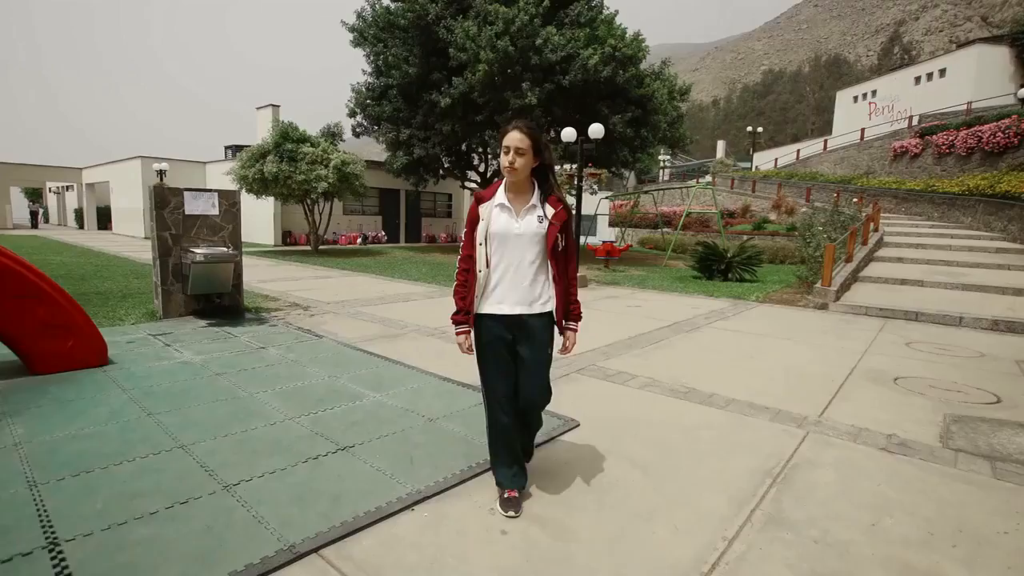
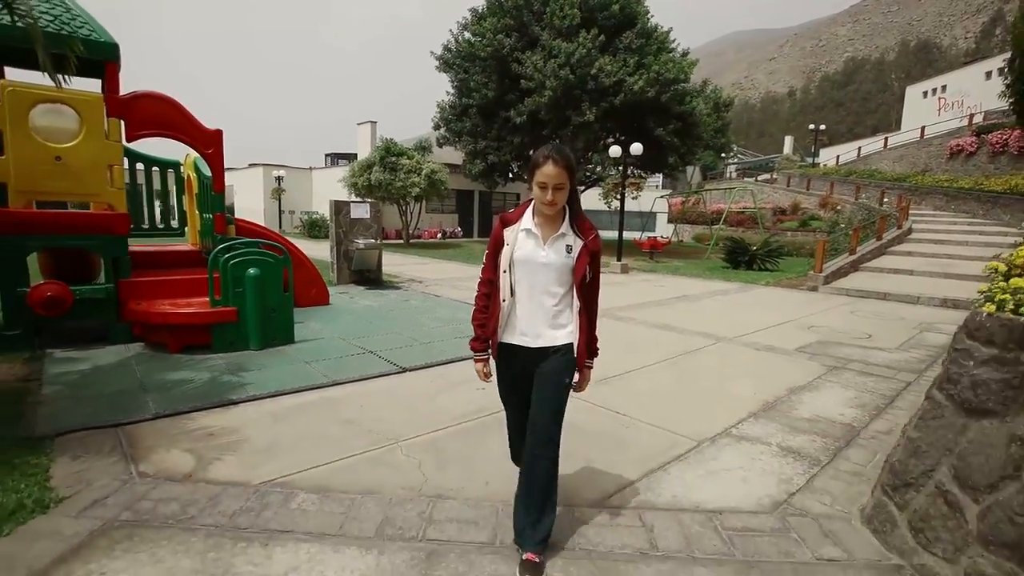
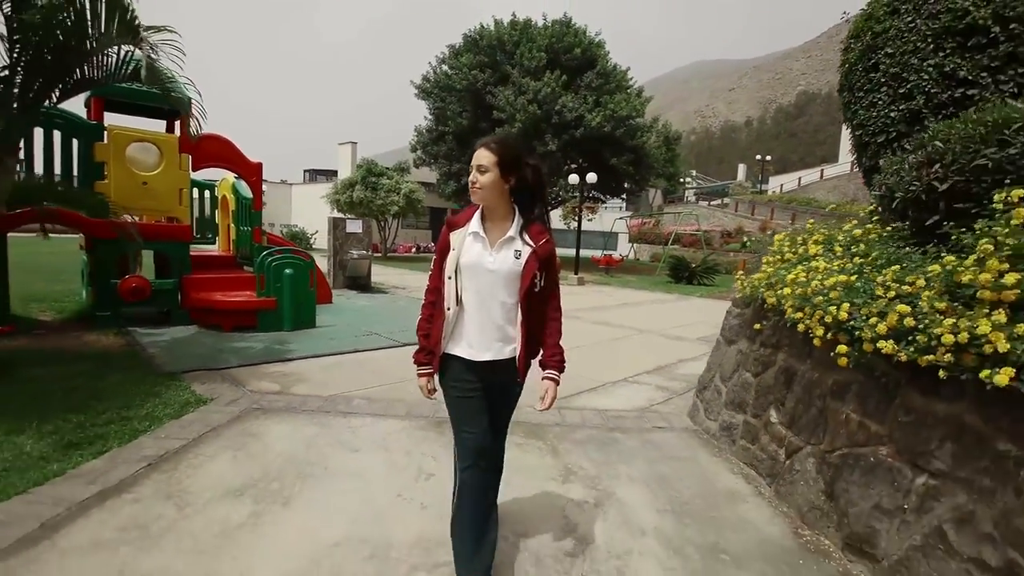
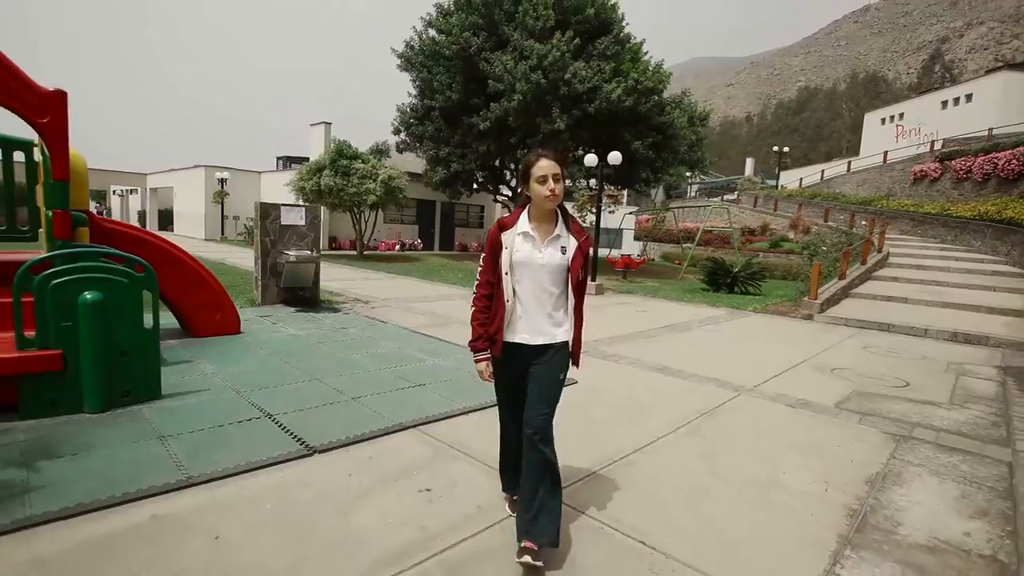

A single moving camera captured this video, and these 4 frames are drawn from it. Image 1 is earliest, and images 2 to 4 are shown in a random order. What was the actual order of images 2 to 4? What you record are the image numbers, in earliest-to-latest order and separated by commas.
4, 2, 3
